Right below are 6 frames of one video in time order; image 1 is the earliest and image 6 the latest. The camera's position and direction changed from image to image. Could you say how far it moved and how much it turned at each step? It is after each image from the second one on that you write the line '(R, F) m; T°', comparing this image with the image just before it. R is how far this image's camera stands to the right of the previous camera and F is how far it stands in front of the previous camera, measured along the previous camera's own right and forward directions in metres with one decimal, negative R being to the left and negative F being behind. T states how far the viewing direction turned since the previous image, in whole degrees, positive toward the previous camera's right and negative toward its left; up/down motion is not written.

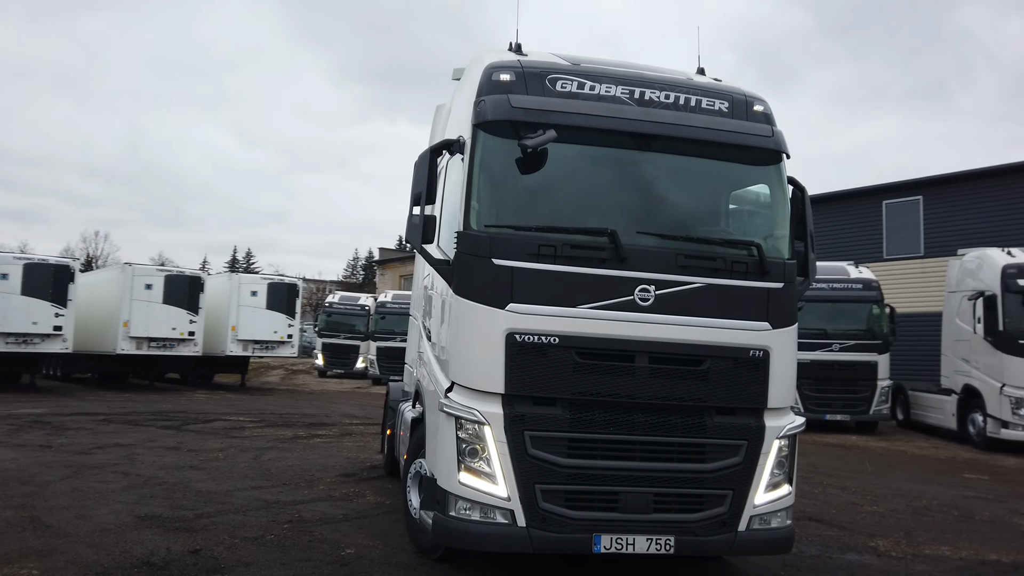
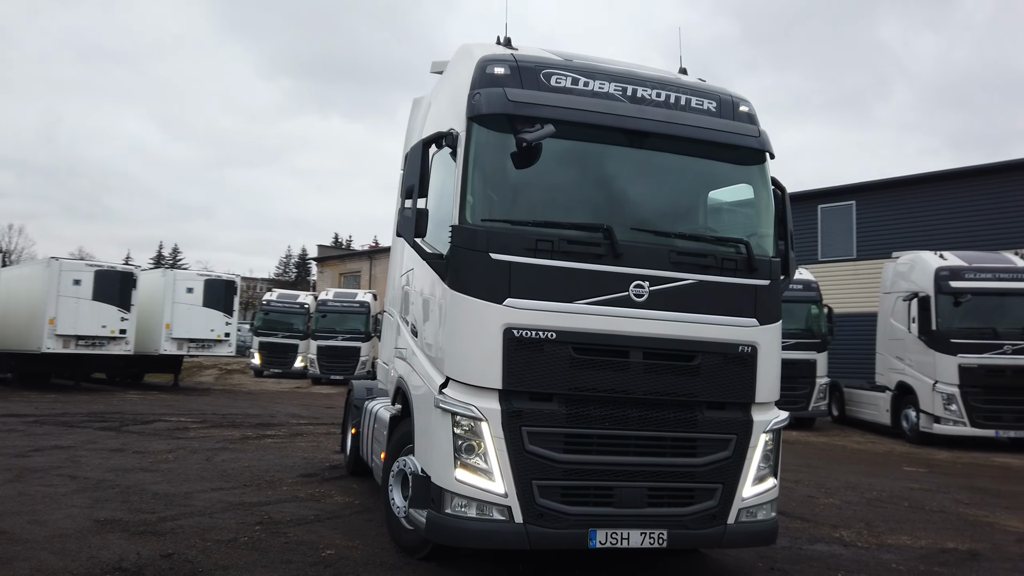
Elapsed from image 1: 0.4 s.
(-0.3, 0.0) m; +5°
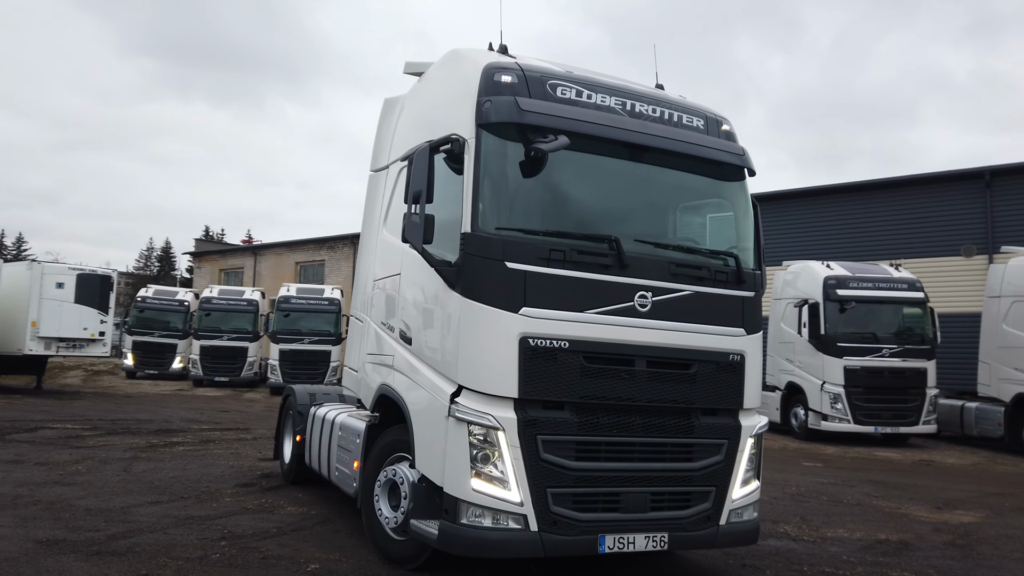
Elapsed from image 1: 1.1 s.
(-0.7, 0.0) m; +9°
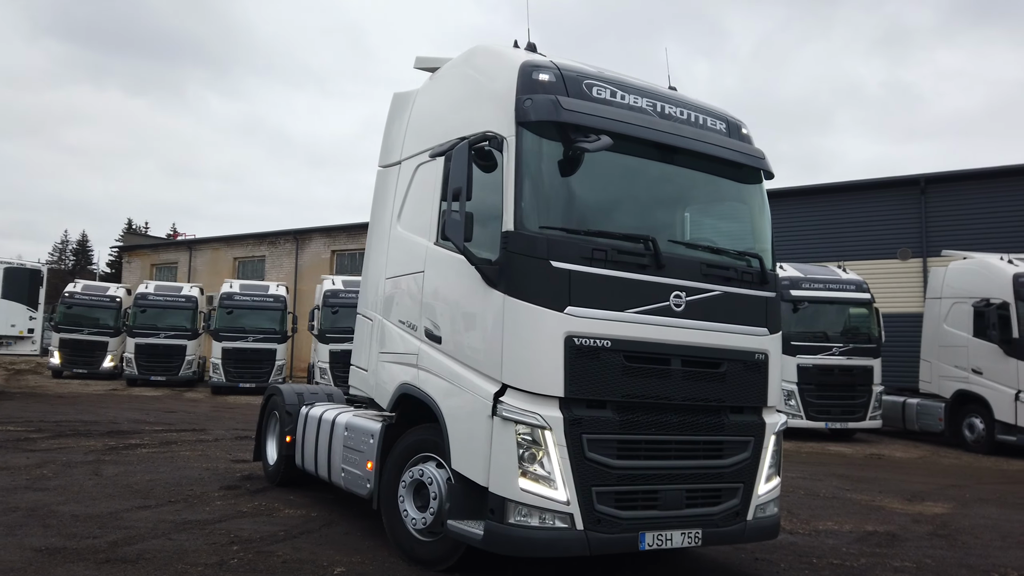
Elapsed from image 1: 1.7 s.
(-0.6, 0.0) m; +5°
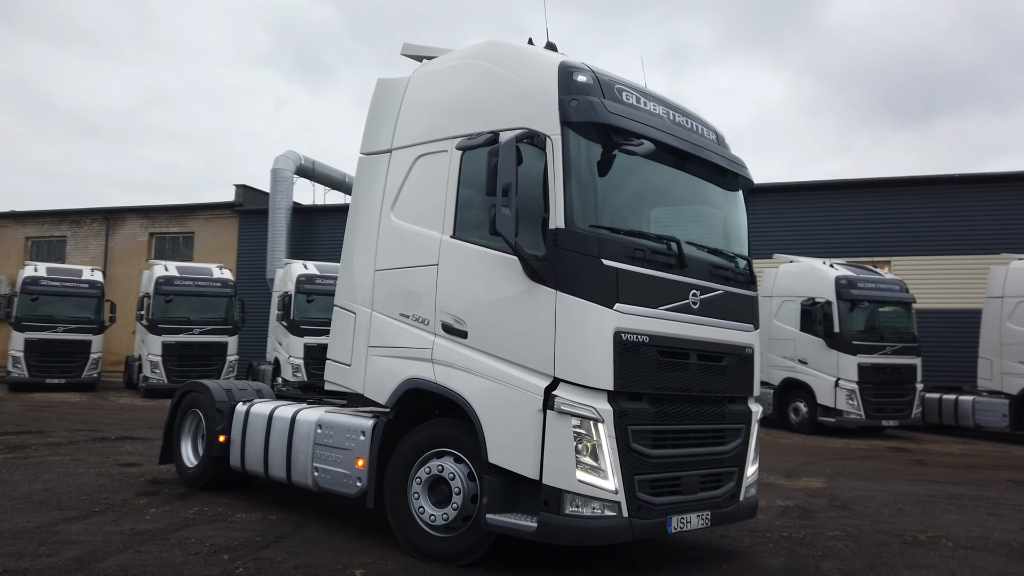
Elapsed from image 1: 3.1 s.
(-1.3, +0.1) m; +14°
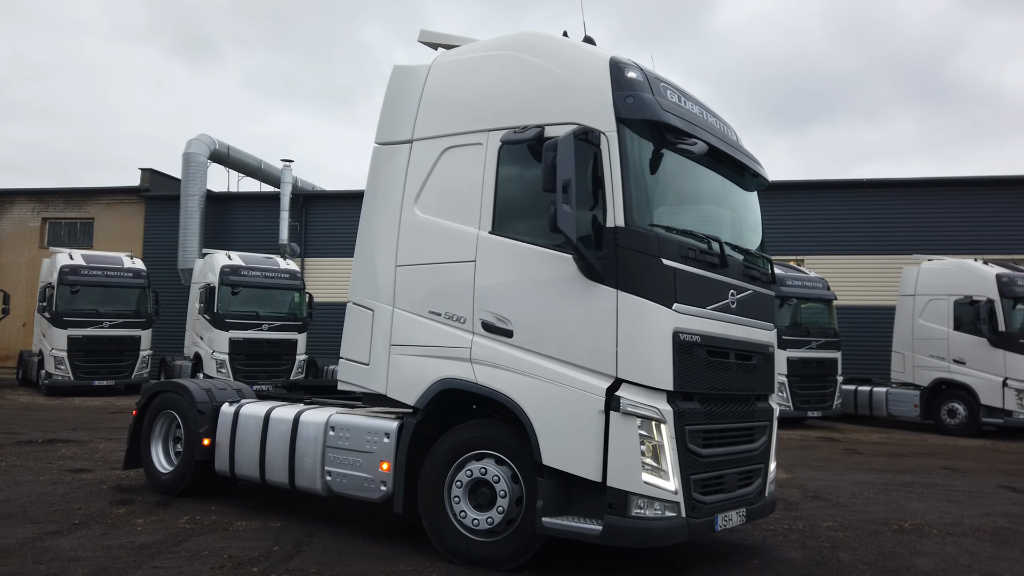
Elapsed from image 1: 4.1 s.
(-0.8, +0.2) m; +7°
